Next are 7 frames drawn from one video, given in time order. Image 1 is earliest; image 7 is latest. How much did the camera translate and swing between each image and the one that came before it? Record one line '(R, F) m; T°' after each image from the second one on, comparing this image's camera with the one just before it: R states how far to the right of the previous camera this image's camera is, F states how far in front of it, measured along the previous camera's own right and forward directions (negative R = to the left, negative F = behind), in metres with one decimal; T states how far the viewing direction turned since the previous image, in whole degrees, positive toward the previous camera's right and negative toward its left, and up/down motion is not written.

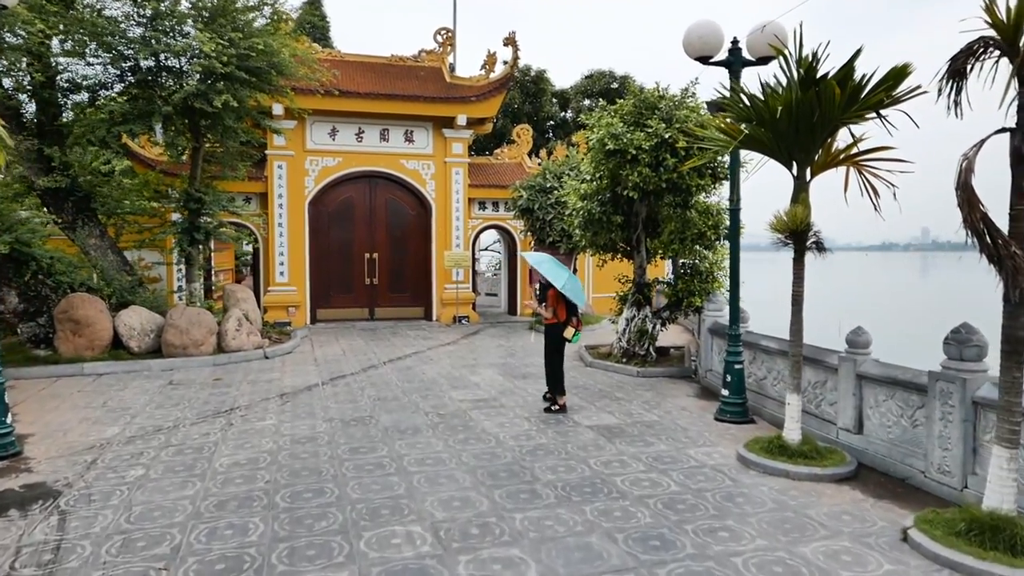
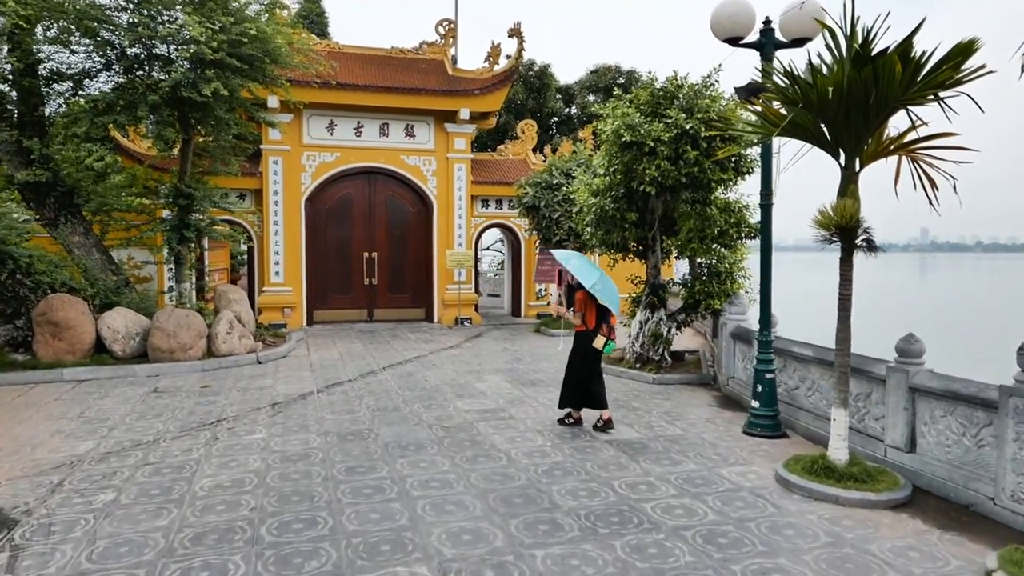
(-0.1, +0.4) m; 0°
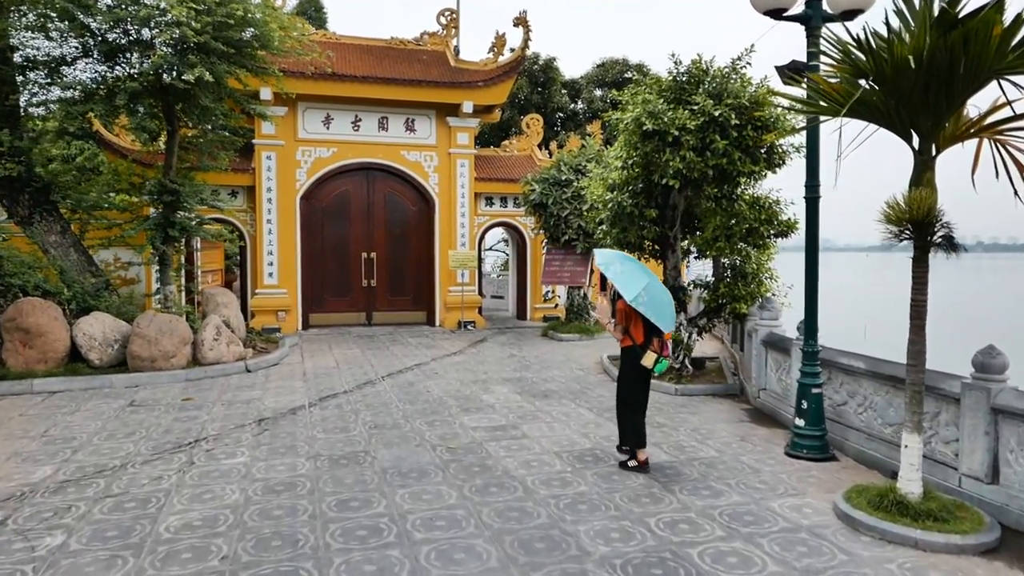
(-0.1, +0.5) m; 0°
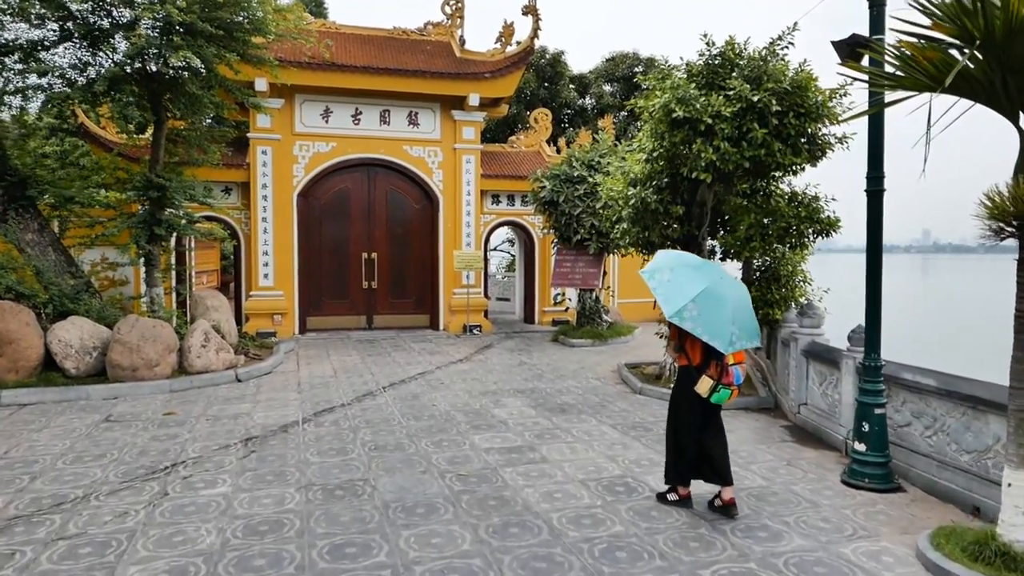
(-0.1, +0.5) m; 0°
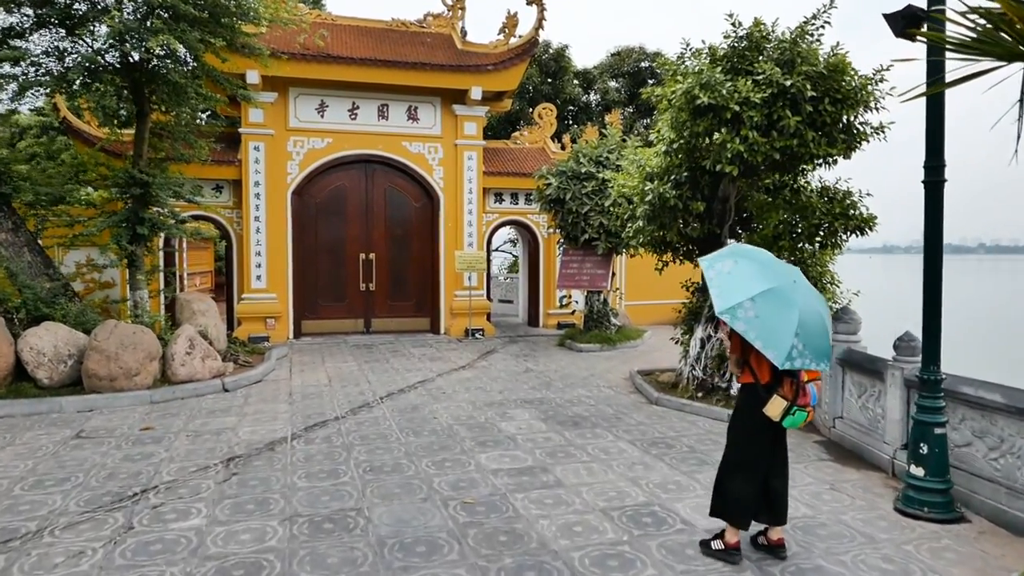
(-0.1, +0.4) m; 0°
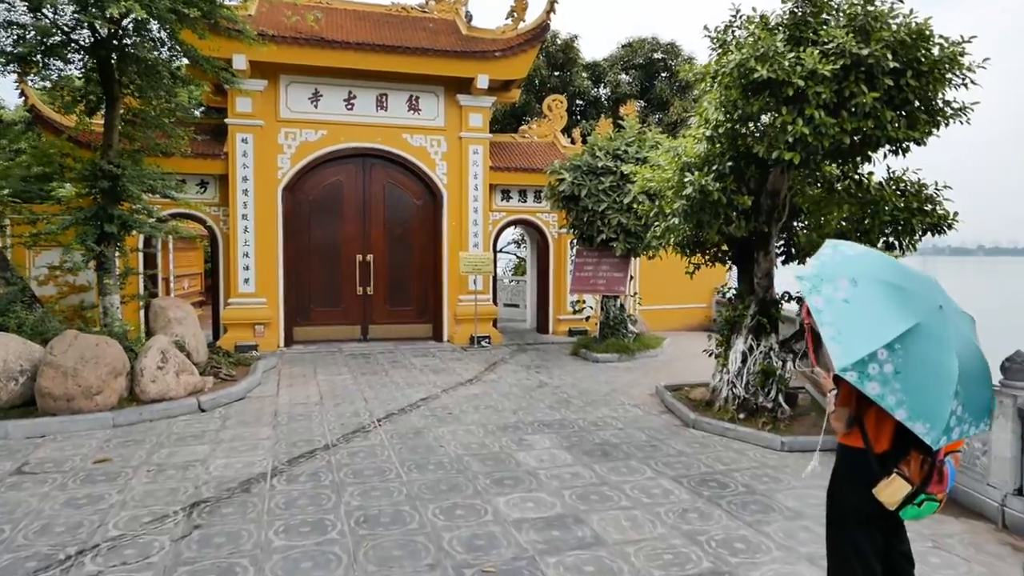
(-0.1, +0.7) m; 0°
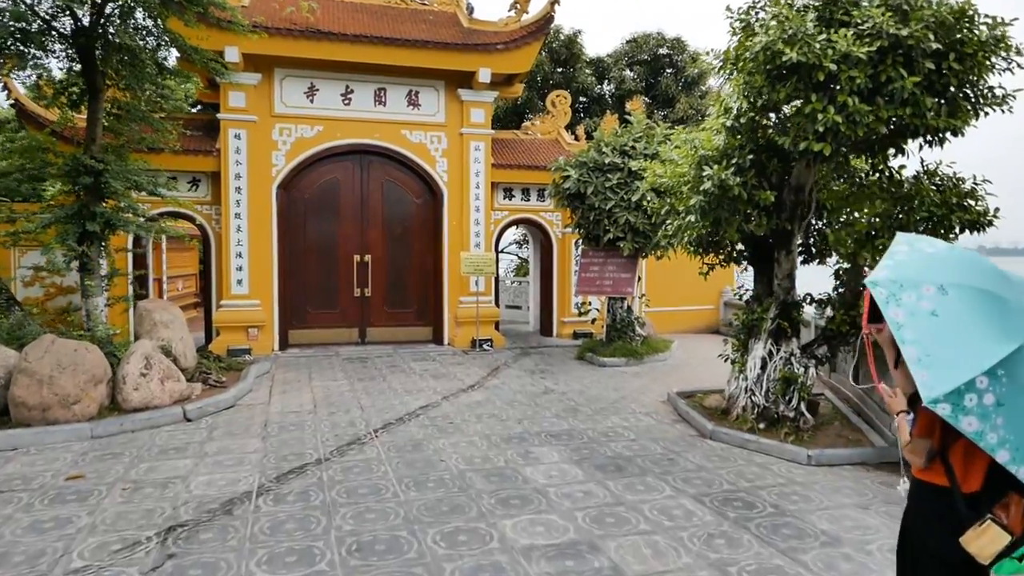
(0.0, +0.3) m; 0°
